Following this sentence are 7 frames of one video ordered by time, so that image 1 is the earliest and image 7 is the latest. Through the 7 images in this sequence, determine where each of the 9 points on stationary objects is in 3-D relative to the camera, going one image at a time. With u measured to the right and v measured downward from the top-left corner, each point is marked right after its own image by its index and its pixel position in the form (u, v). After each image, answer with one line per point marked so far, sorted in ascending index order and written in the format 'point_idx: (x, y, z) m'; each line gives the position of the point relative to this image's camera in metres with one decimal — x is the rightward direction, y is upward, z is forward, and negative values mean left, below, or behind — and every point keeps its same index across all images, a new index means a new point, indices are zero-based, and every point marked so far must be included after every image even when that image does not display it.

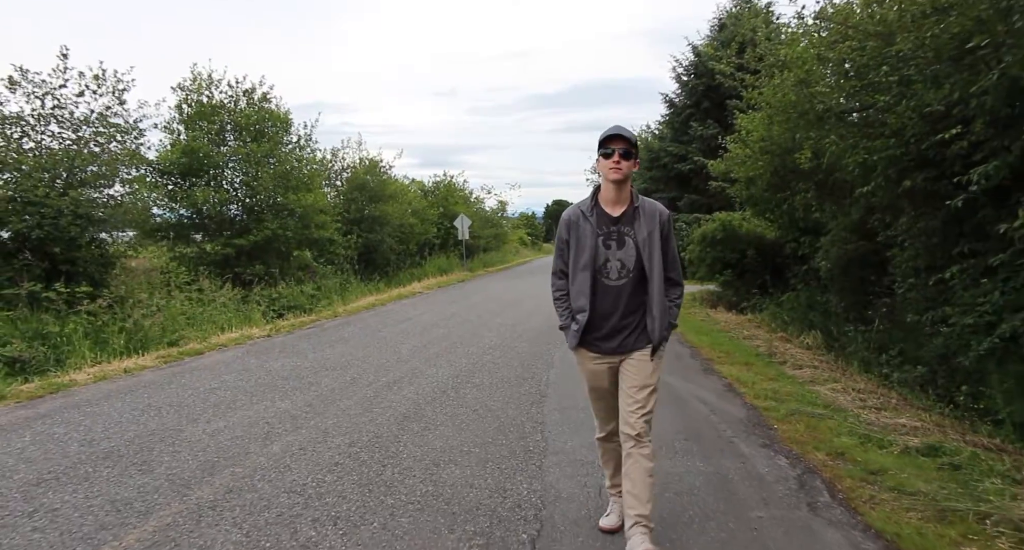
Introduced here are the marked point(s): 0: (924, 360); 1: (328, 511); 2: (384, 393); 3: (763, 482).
0: (+5.0, -1.0, +7.8) m
1: (-1.0, -1.3, +3.5) m
2: (-1.2, -1.1, +6.2) m
3: (+1.6, -1.3, +4.1) m
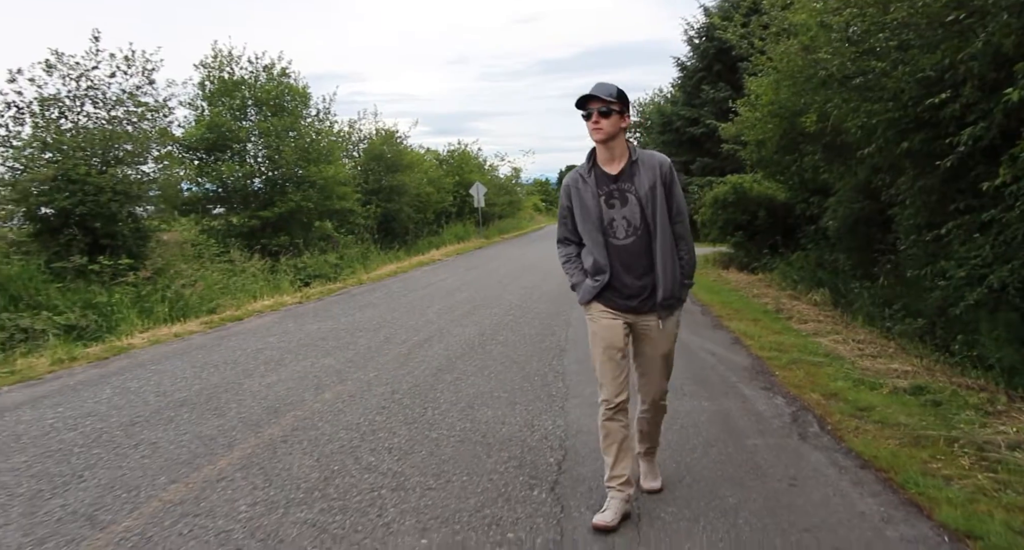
0: (+5.3, -0.5, +8.2) m
1: (-0.8, -1.1, +4.1) m
2: (-1.0, -0.8, +6.8) m
3: (+1.8, -1.0, +4.7) m
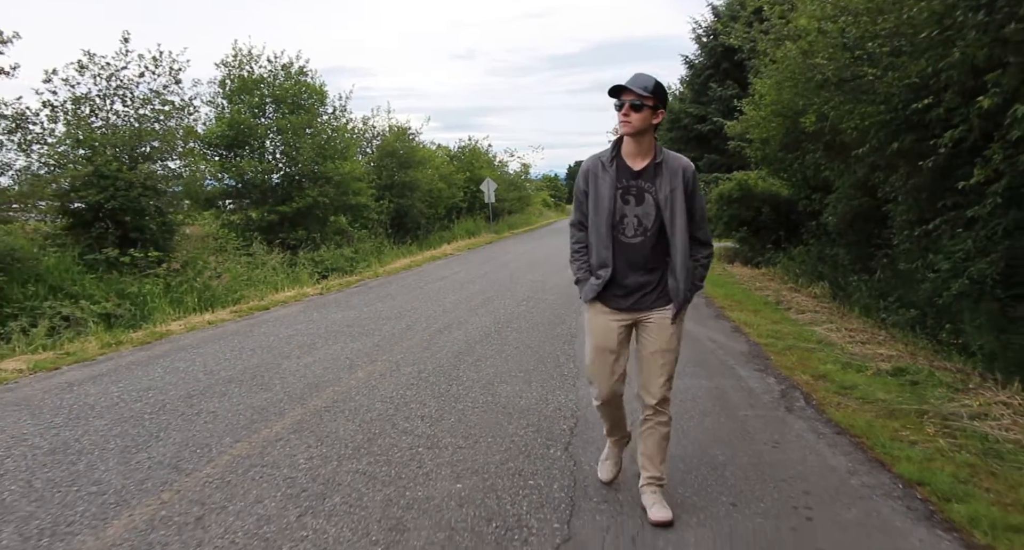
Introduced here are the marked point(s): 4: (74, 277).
0: (+5.5, -0.4, +8.7) m
1: (-0.7, -1.0, +4.6) m
2: (-0.9, -0.7, +7.3) m
3: (+1.9, -1.0, +5.2) m
4: (-7.6, -0.1, +11.1) m
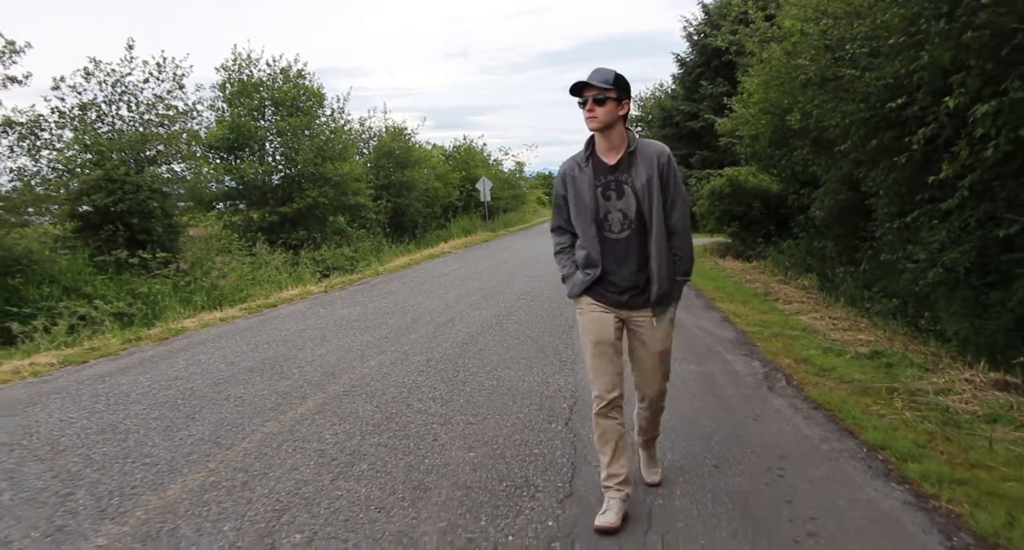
0: (+5.5, -0.3, +9.1) m
1: (-0.7, -0.9, +5.0) m
2: (-0.8, -0.6, +7.7) m
3: (+2.0, -0.9, +5.6) m
4: (-7.6, -0.1, +11.4) m
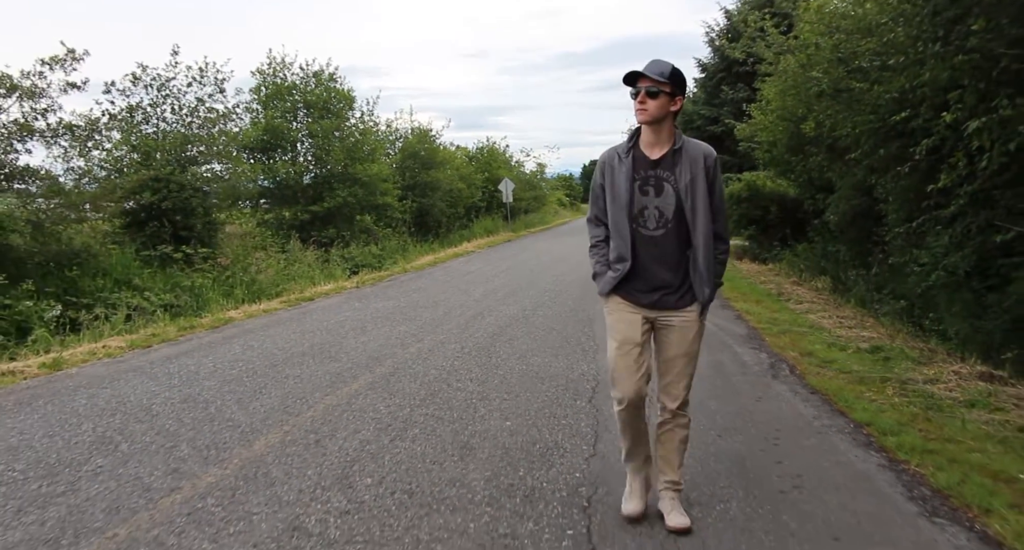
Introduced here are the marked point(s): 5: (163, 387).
0: (+5.8, -0.3, +9.5) m
1: (-0.4, -0.9, +5.6) m
2: (-0.5, -0.6, +8.3) m
3: (+2.2, -0.9, +6.1) m
4: (-7.2, +0.1, +12.2) m
5: (-2.9, -0.9, +5.4) m
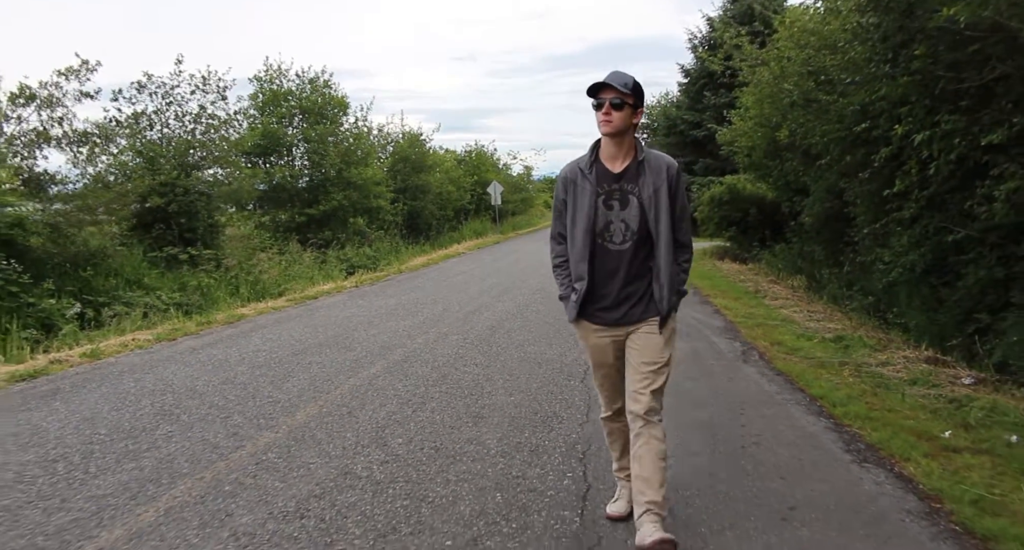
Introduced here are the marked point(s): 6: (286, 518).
0: (+5.8, -0.3, +10.3) m
1: (-0.4, -0.8, +6.2) m
2: (-0.6, -0.6, +9.0) m
3: (+2.2, -0.8, +6.8) m
4: (-7.3, +0.1, +12.8) m
5: (-2.9, -0.9, +6.0) m
6: (-1.0, -1.1, +3.0) m
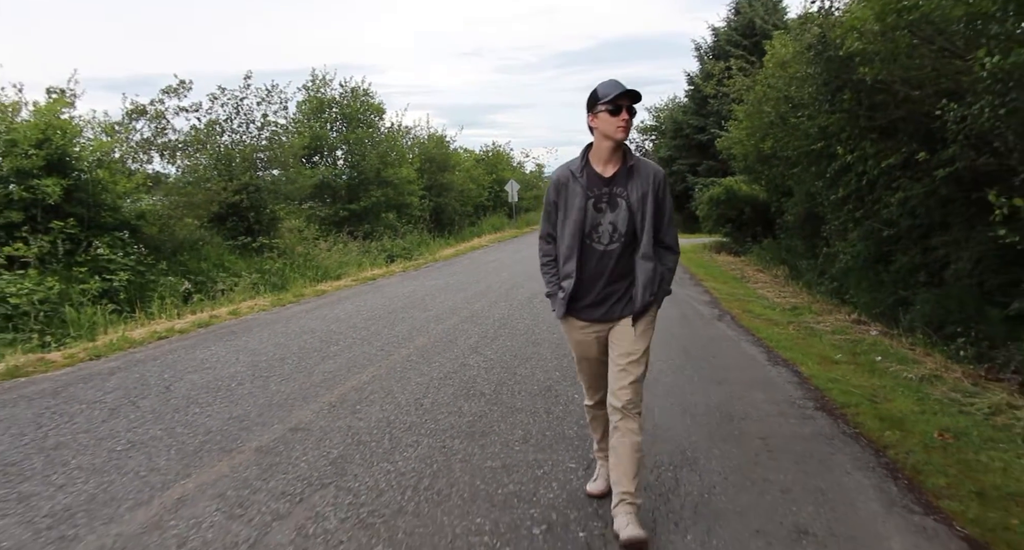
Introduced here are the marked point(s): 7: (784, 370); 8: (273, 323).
0: (+6.3, 0.0, +12.6) m
1: (+0.1, -0.6, +8.6) m
2: (0.0, -0.3, +11.3) m
3: (+2.7, -0.6, +9.1) m
4: (-6.7, +0.4, +15.2) m
5: (-2.4, -0.6, +8.4) m
6: (-0.6, -0.9, +5.3) m
7: (+2.5, -0.9, +5.8) m
8: (-3.2, -0.6, +8.5) m
